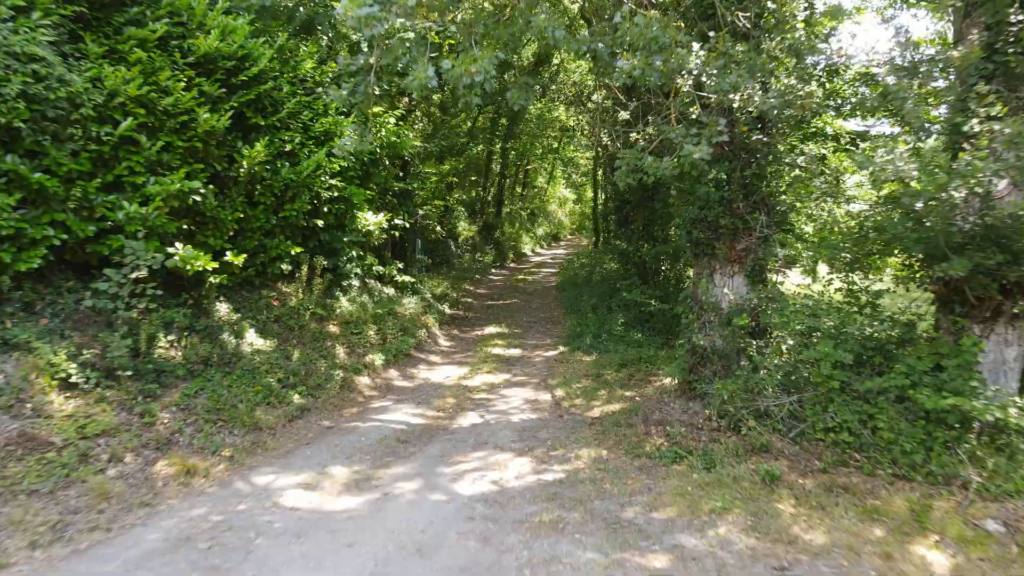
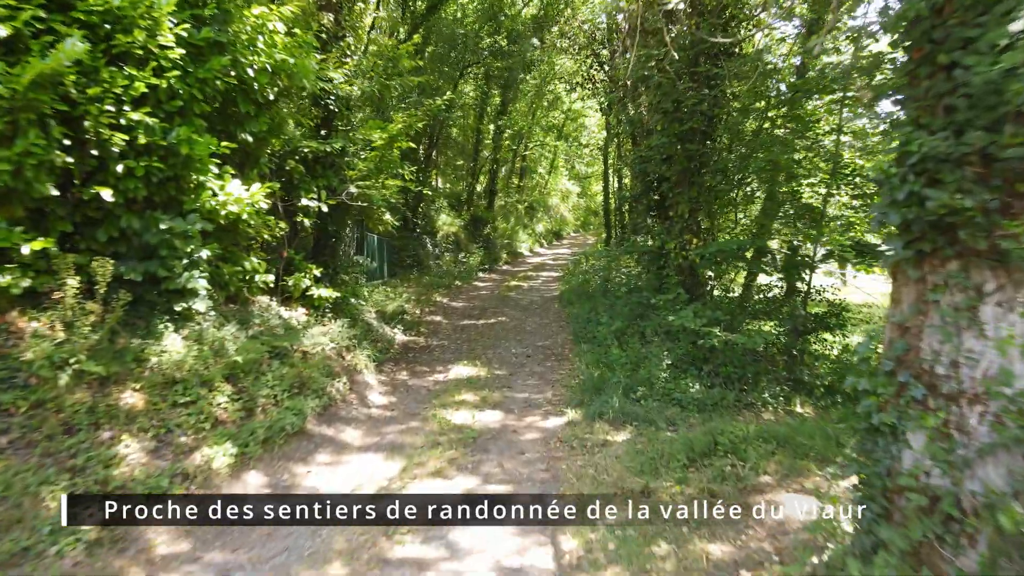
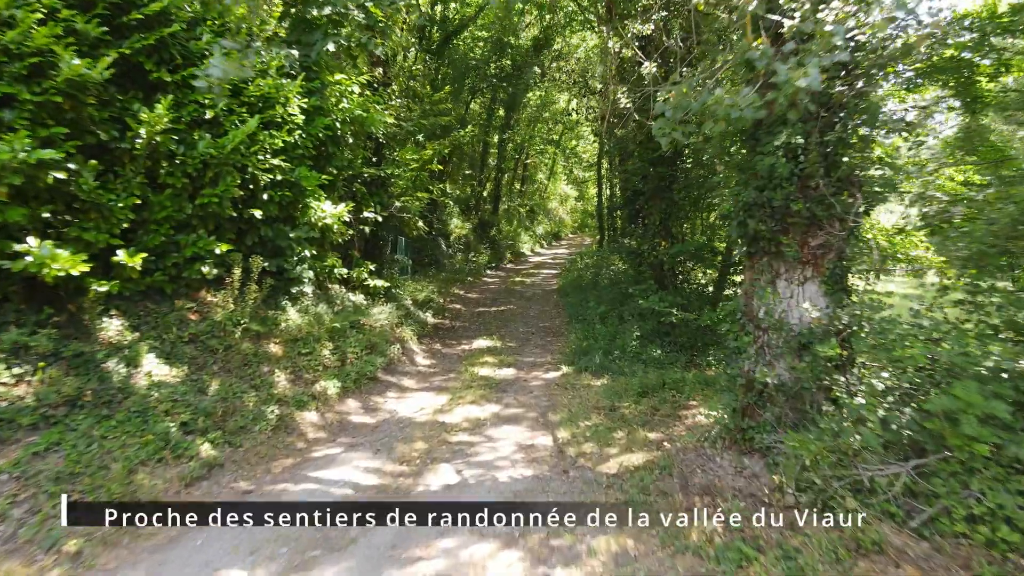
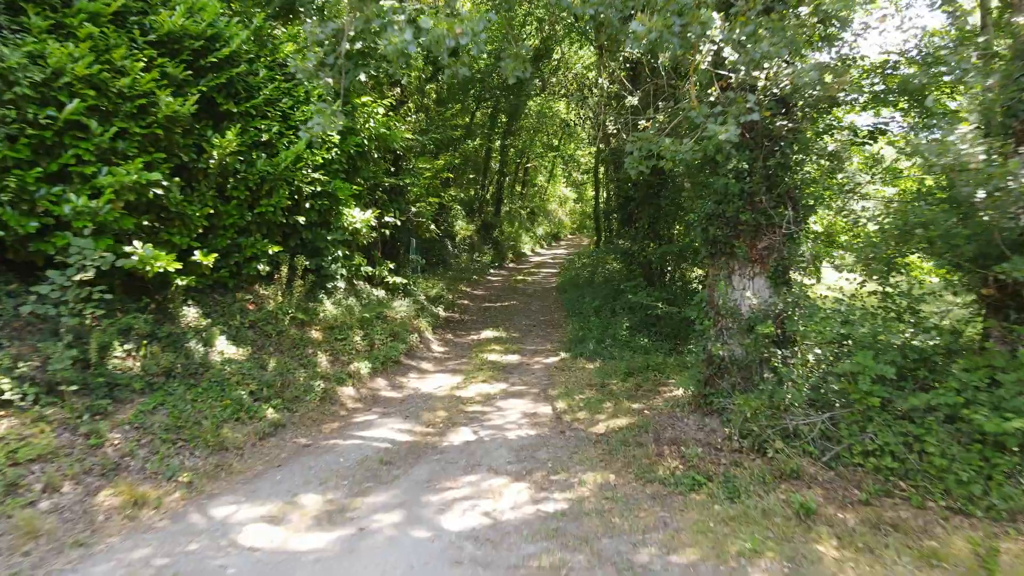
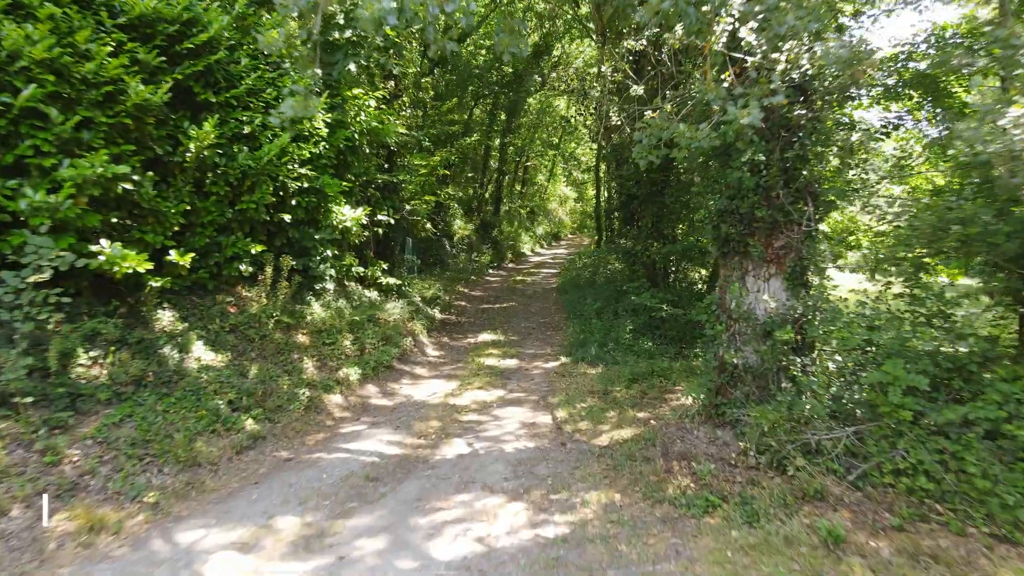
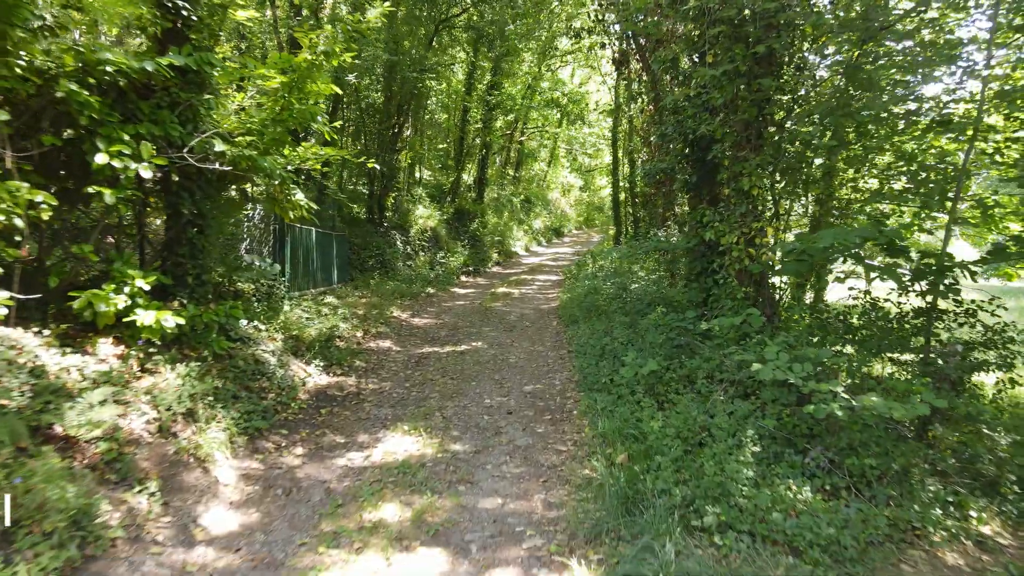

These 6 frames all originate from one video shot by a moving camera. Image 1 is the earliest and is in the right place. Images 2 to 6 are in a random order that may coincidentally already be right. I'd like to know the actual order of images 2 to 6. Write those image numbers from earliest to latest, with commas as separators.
4, 5, 3, 2, 6
